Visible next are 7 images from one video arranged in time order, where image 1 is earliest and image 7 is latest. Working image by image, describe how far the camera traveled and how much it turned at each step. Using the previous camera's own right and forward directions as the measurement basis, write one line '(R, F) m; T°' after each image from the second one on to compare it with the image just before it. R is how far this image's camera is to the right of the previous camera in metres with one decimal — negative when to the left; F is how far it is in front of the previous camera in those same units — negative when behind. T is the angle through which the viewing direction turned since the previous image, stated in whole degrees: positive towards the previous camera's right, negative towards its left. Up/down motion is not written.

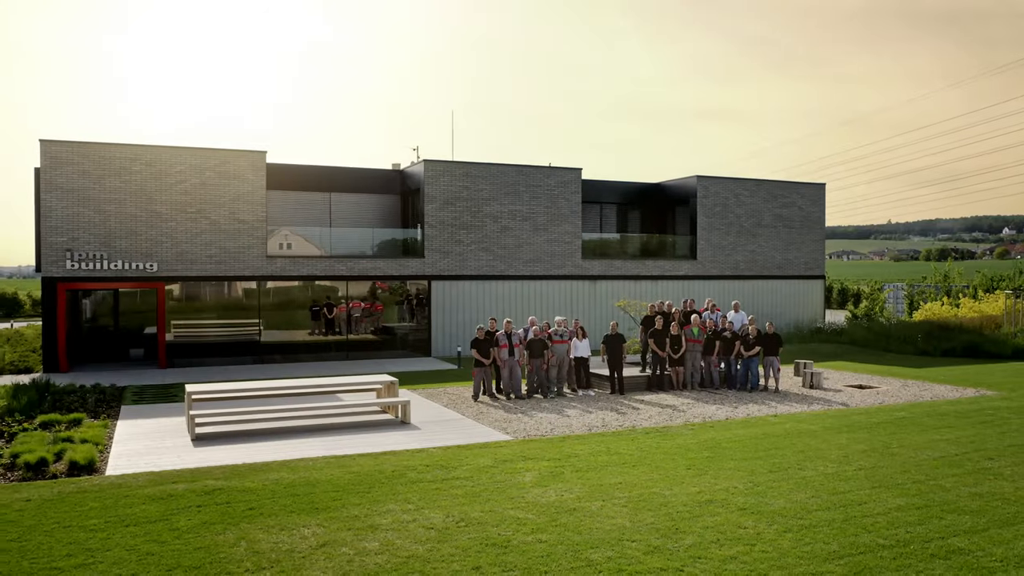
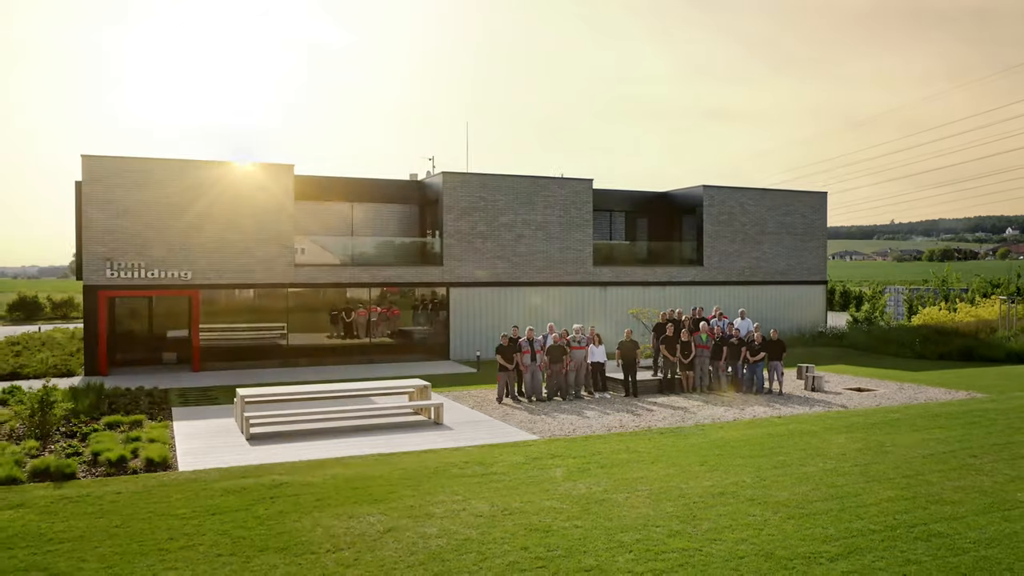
(-0.4, -1.1) m; 0°
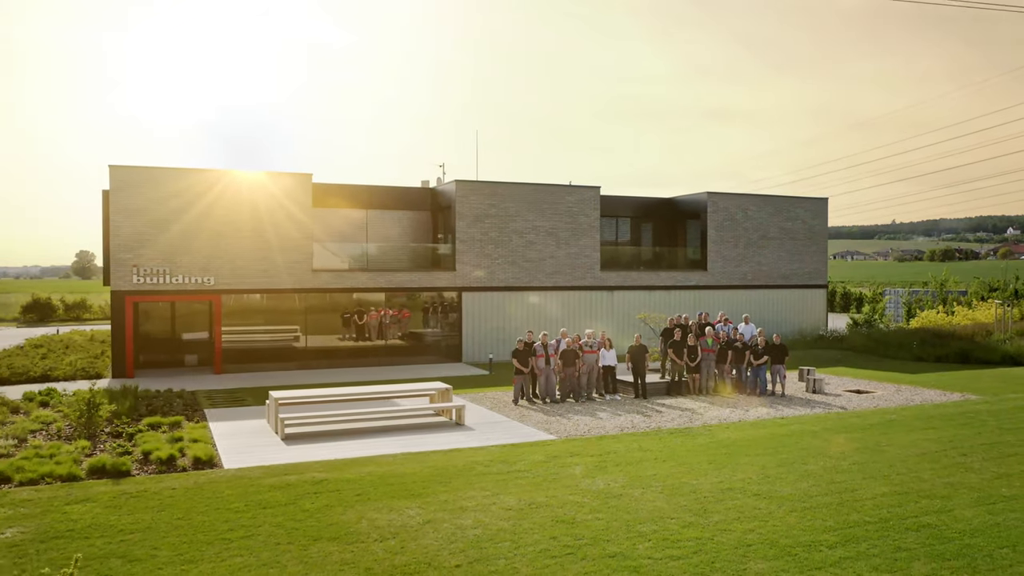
(-0.3, -0.8) m; 0°
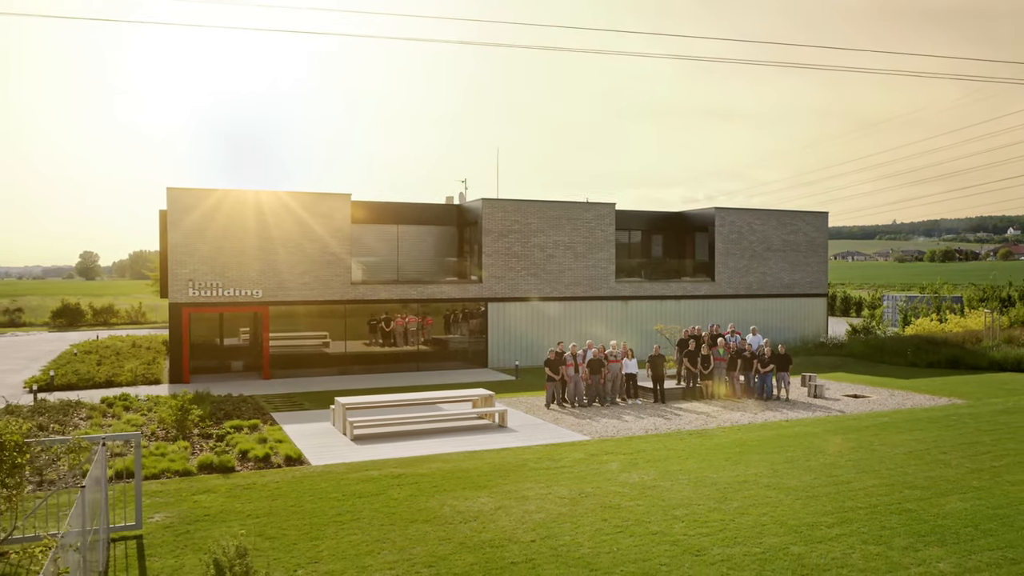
(-0.8, -2.0) m; 0°
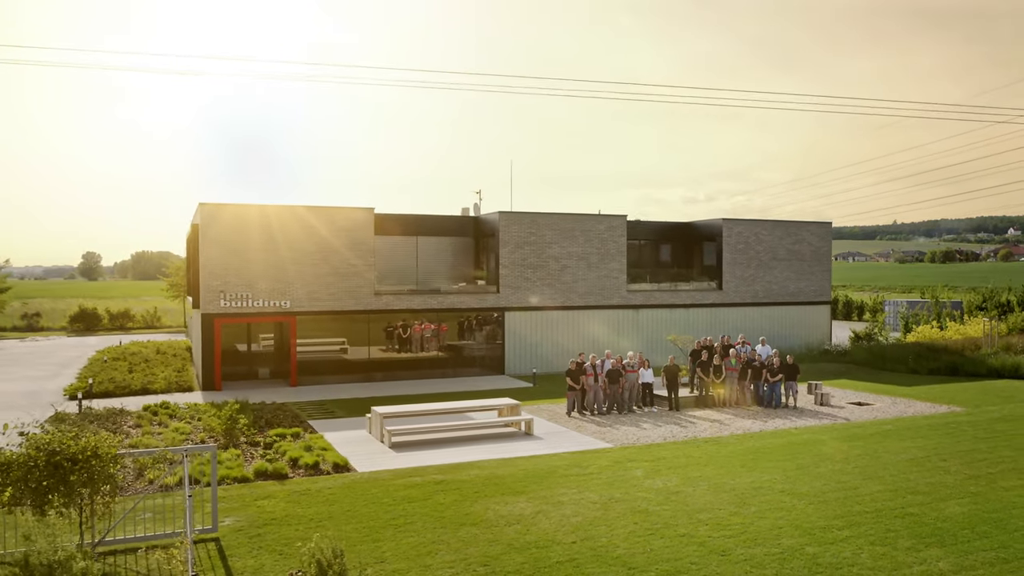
(-0.6, -1.1) m; 0°
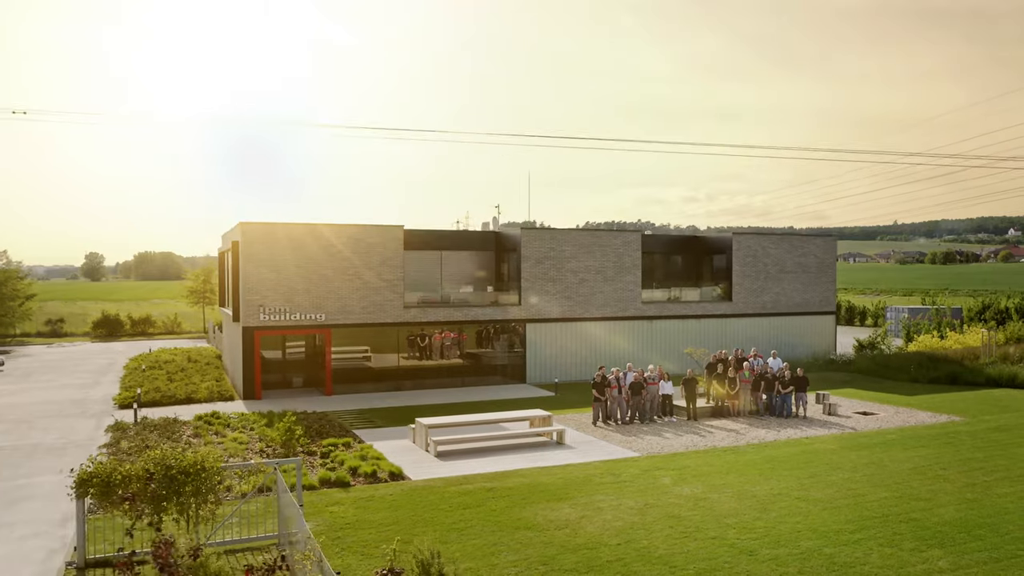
(-0.9, -1.5) m; 0°
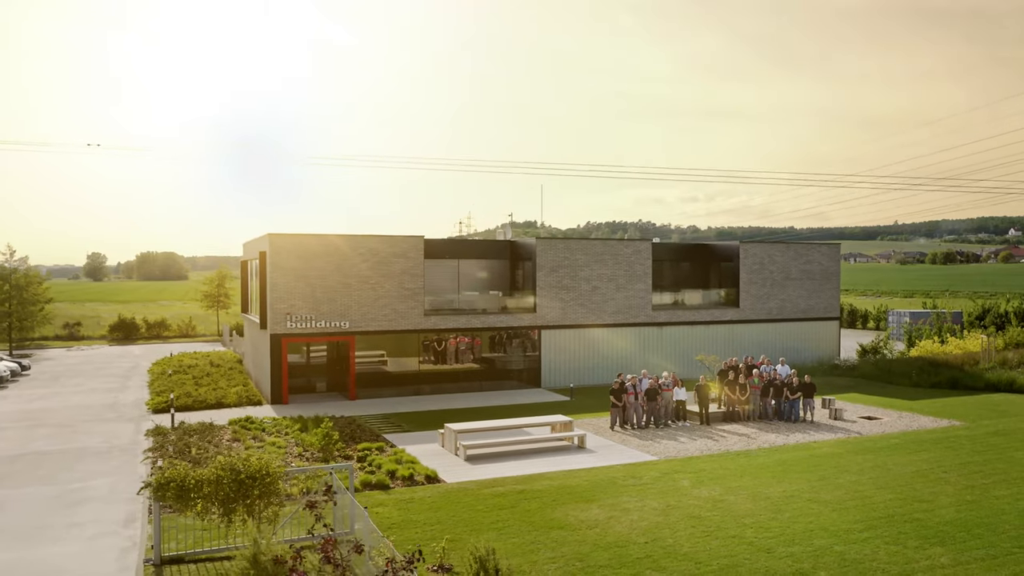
(-0.6, -1.1) m; 0°
